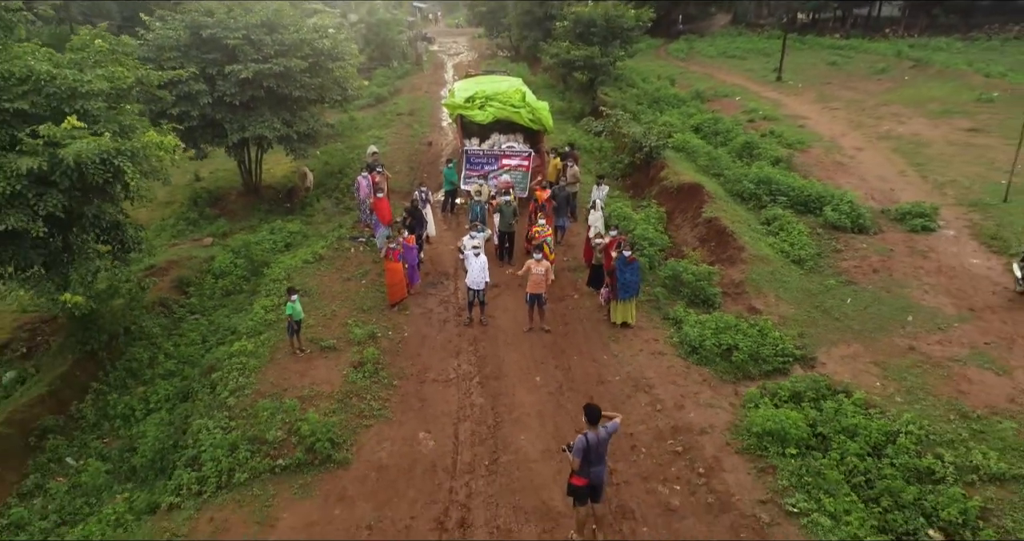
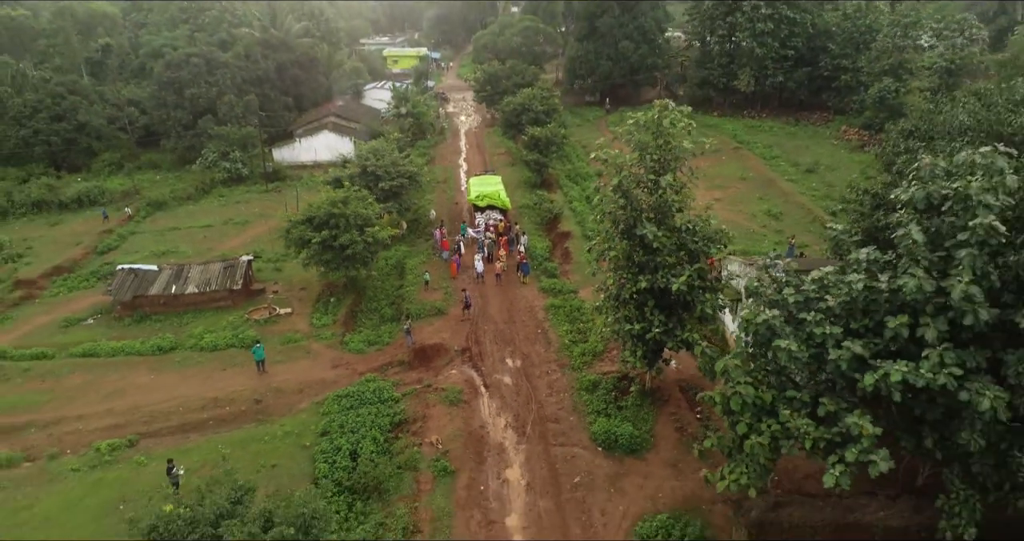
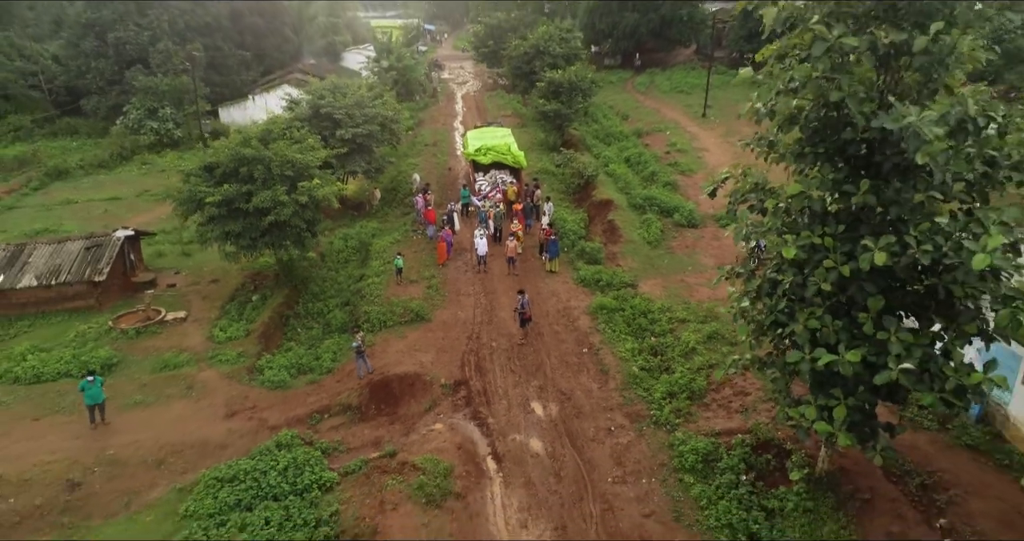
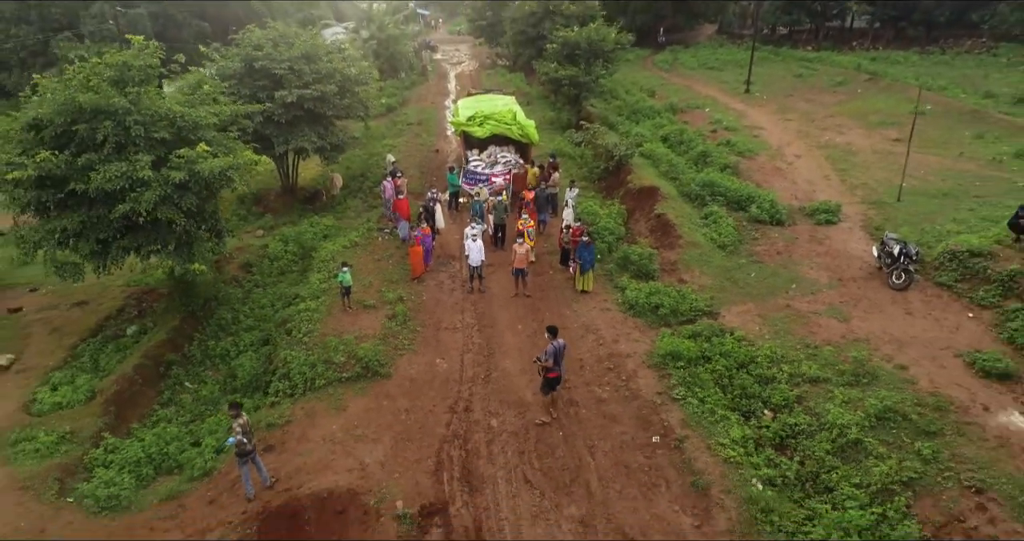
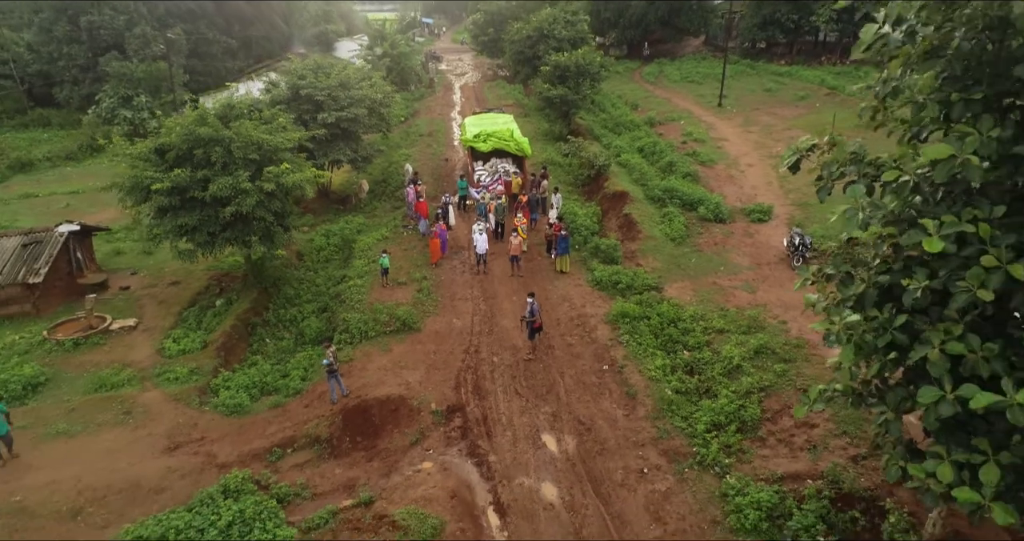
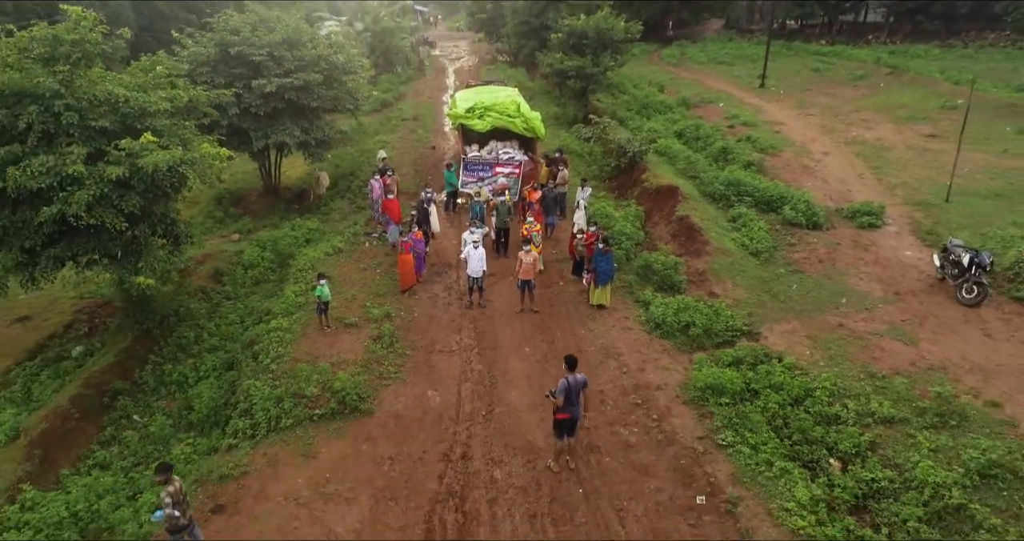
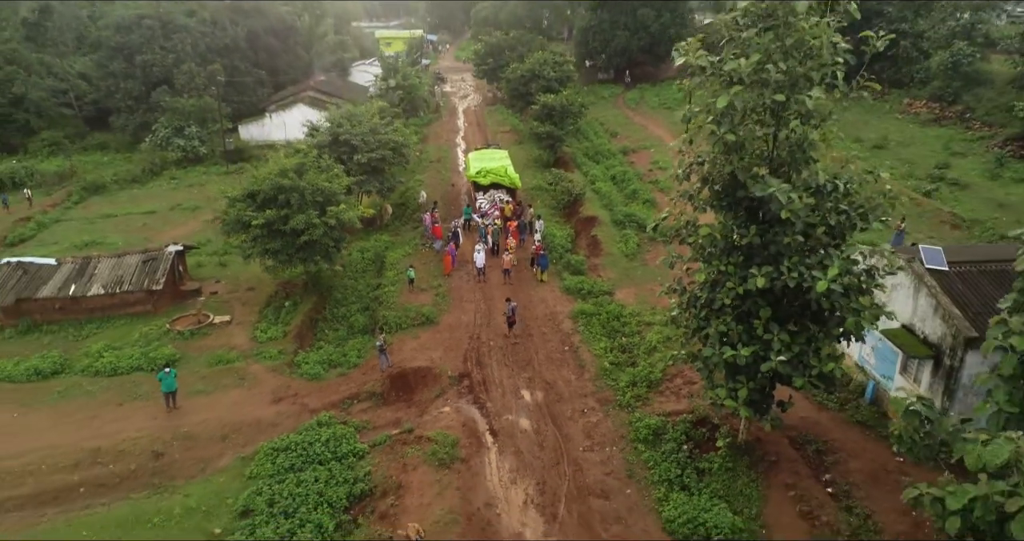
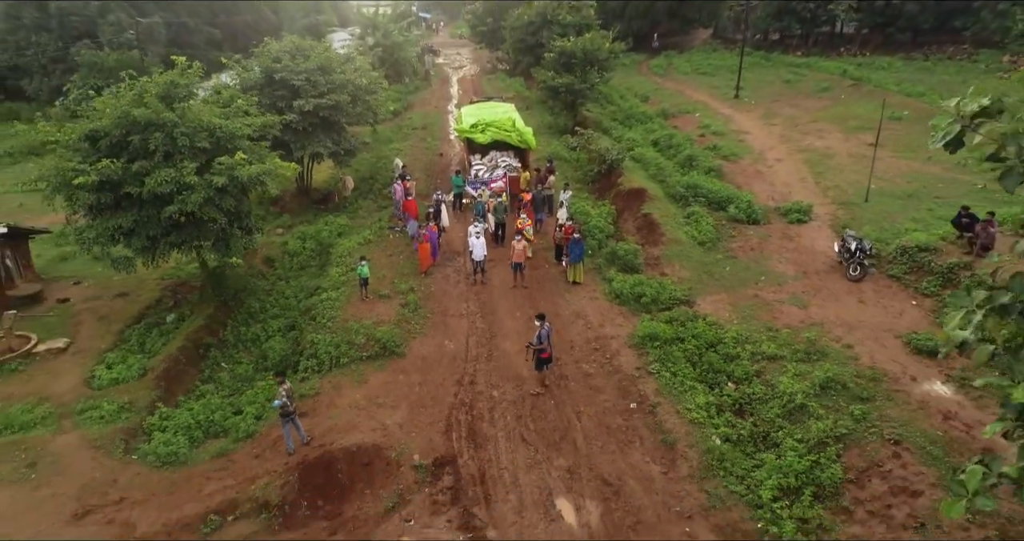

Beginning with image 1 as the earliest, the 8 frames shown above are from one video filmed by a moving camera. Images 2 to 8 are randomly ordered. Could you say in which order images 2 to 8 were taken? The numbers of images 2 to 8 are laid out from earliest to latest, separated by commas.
6, 4, 8, 5, 3, 7, 2
